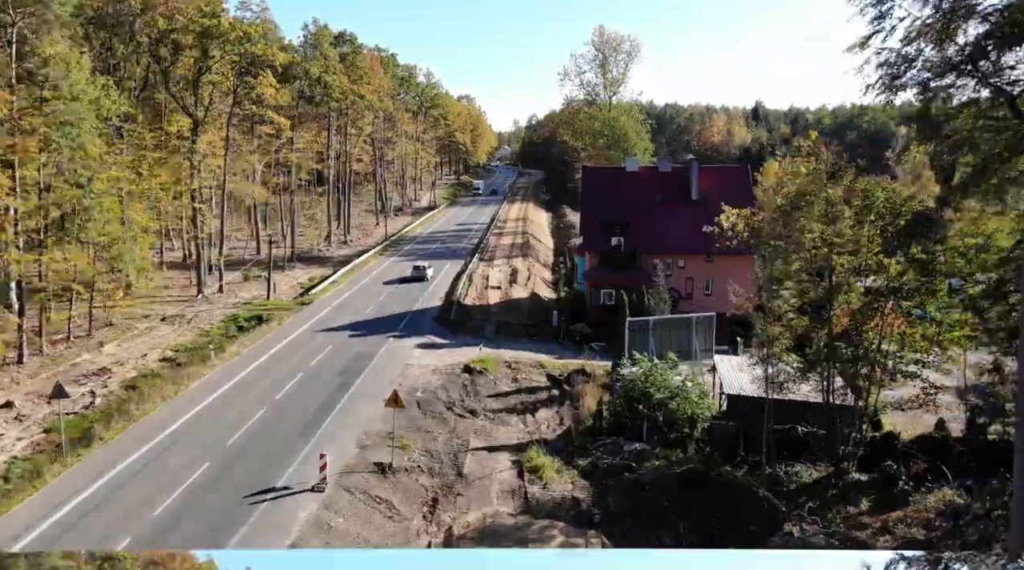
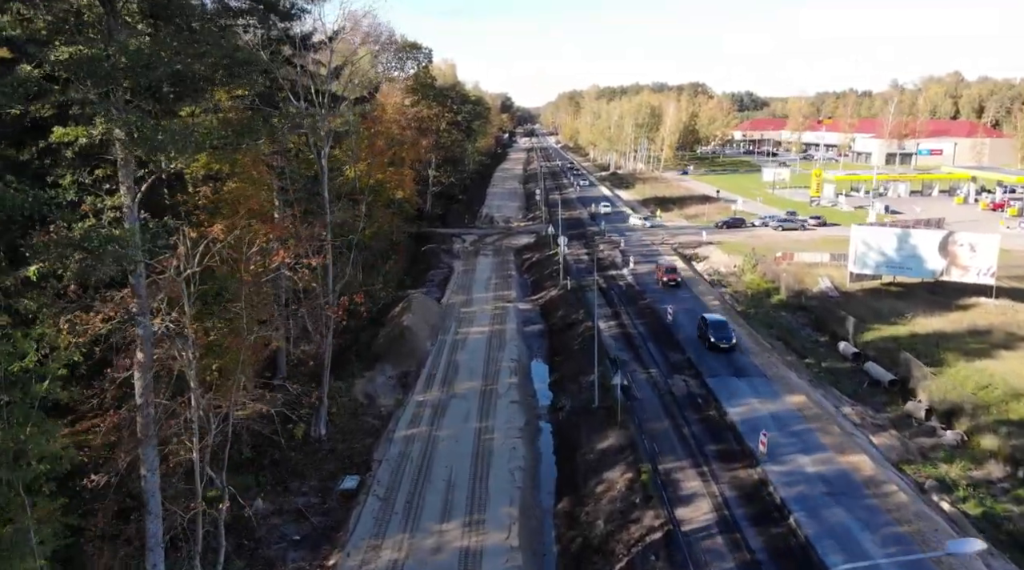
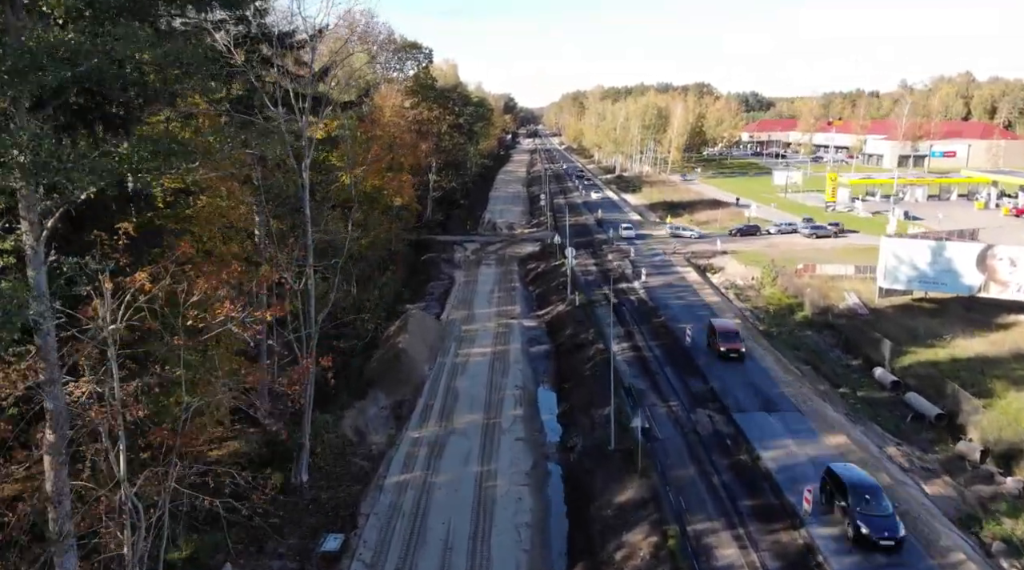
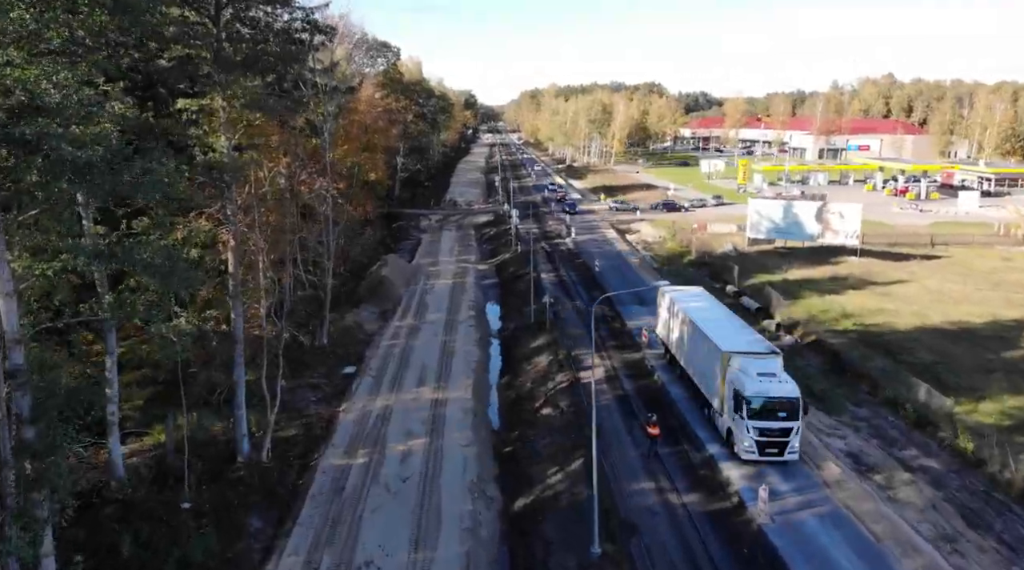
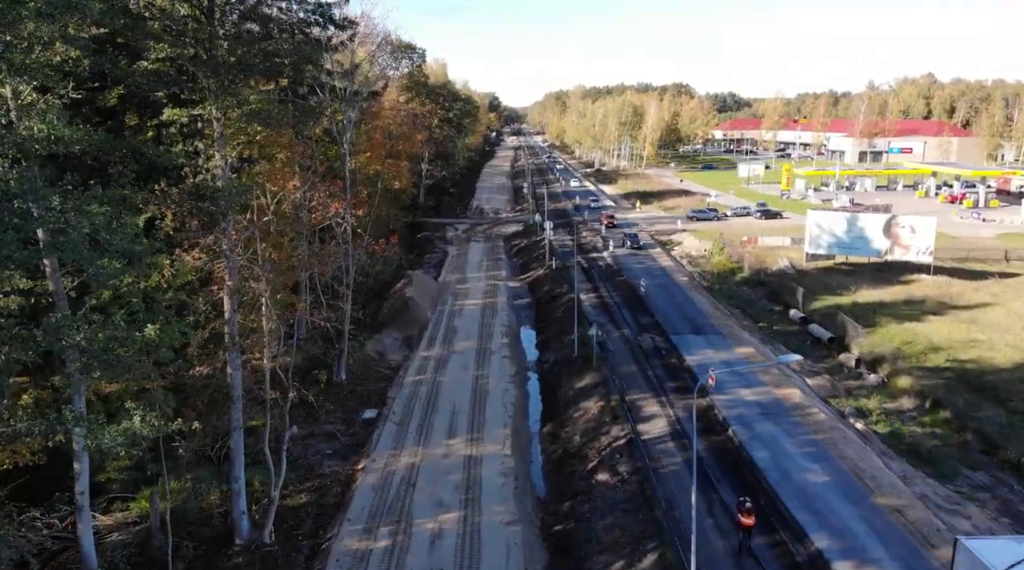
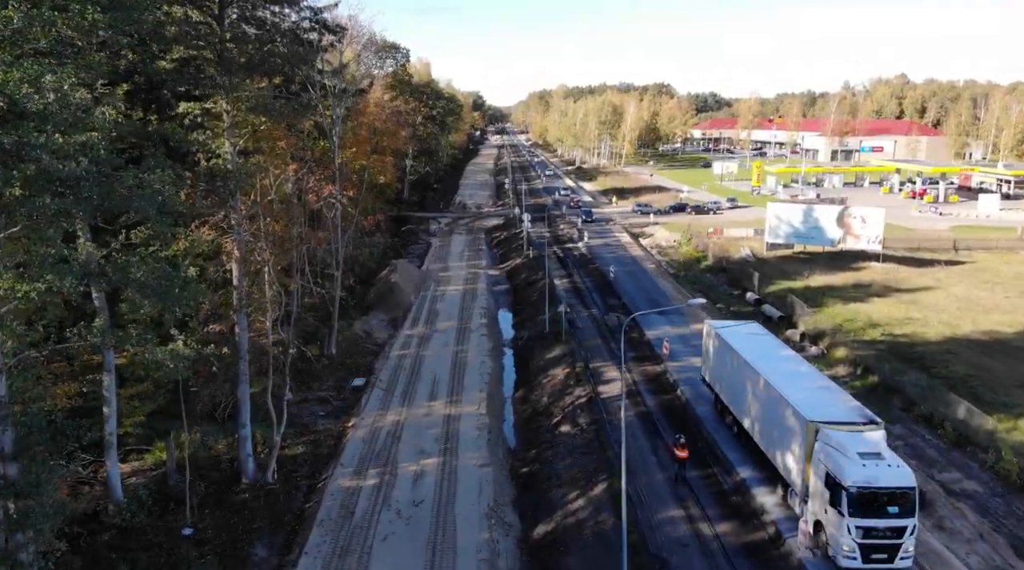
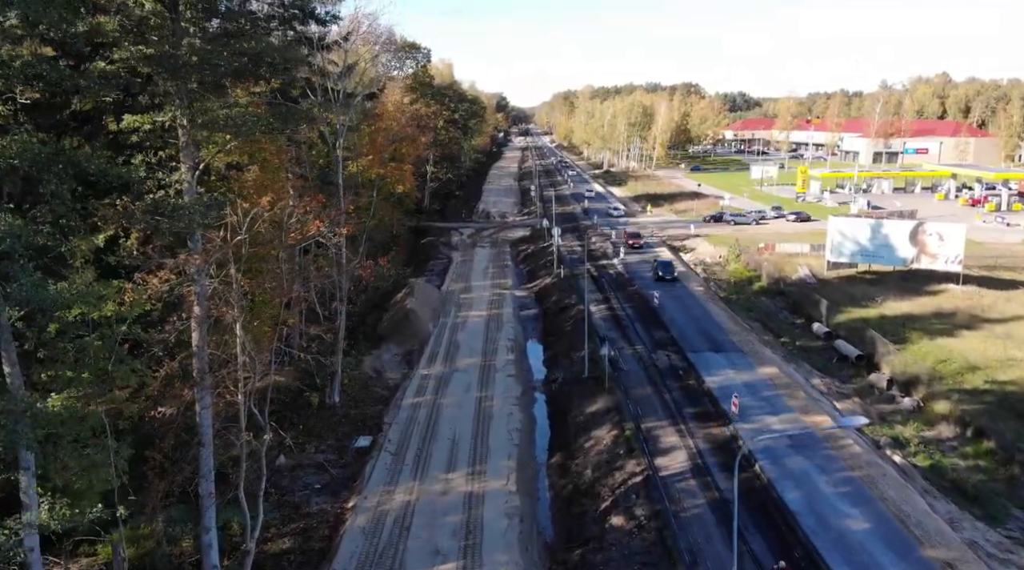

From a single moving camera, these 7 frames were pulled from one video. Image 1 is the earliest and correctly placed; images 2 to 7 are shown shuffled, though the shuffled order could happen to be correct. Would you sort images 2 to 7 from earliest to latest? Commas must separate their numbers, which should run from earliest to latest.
4, 6, 5, 7, 2, 3
